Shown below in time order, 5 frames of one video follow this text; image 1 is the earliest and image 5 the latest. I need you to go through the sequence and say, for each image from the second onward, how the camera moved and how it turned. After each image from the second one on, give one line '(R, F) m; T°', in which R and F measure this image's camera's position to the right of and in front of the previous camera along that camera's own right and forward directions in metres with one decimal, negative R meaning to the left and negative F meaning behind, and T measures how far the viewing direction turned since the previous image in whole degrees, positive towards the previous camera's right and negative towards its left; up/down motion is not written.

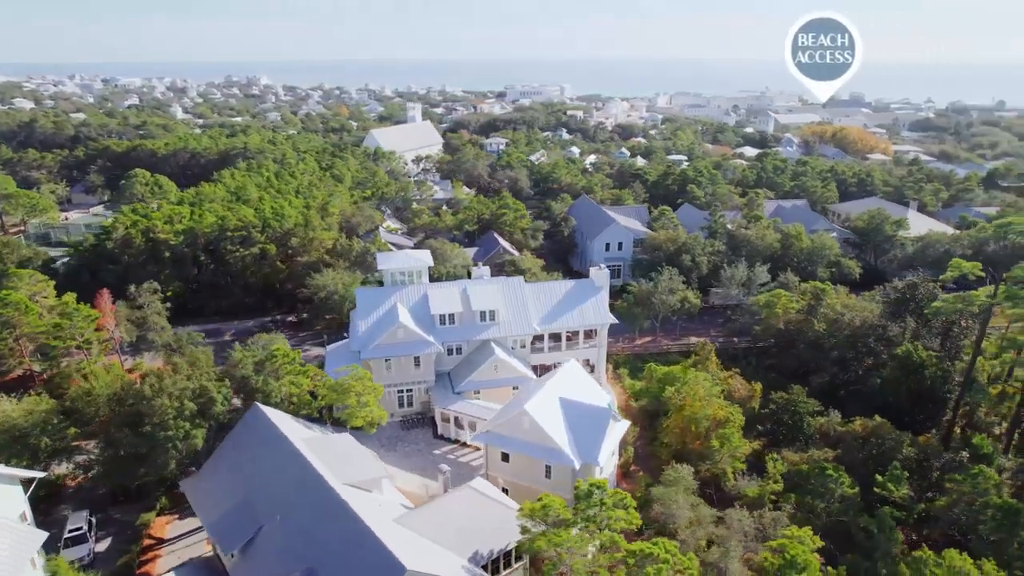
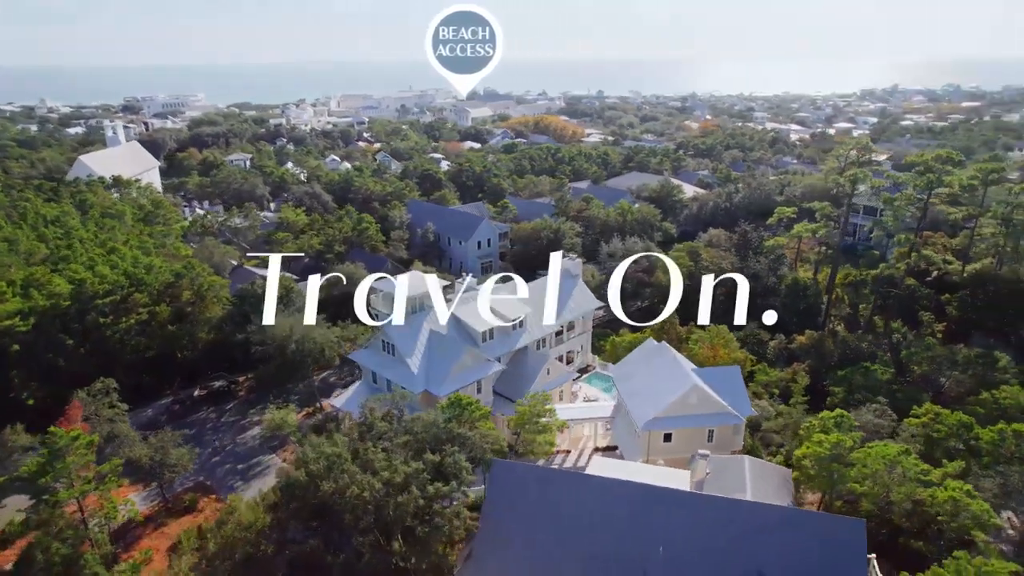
(-16.3, +4.9) m; +31°
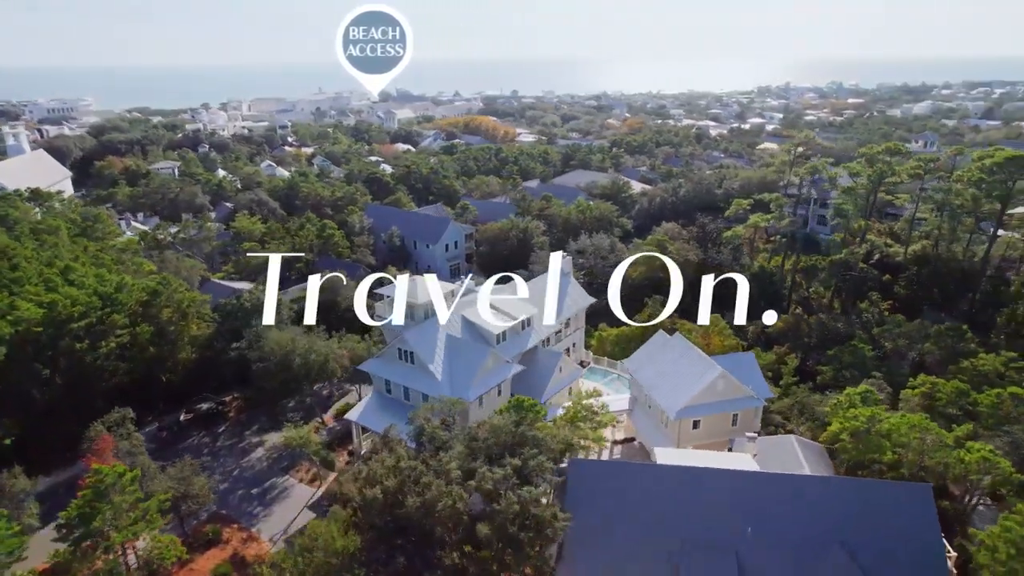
(-4.3, +0.4) m; +8°
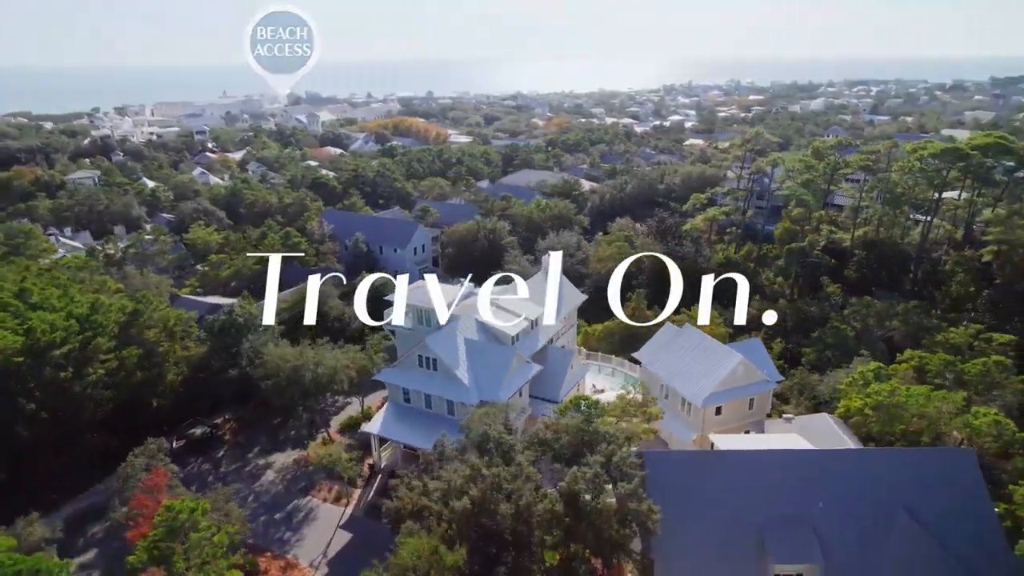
(-4.3, +0.4) m; +8°
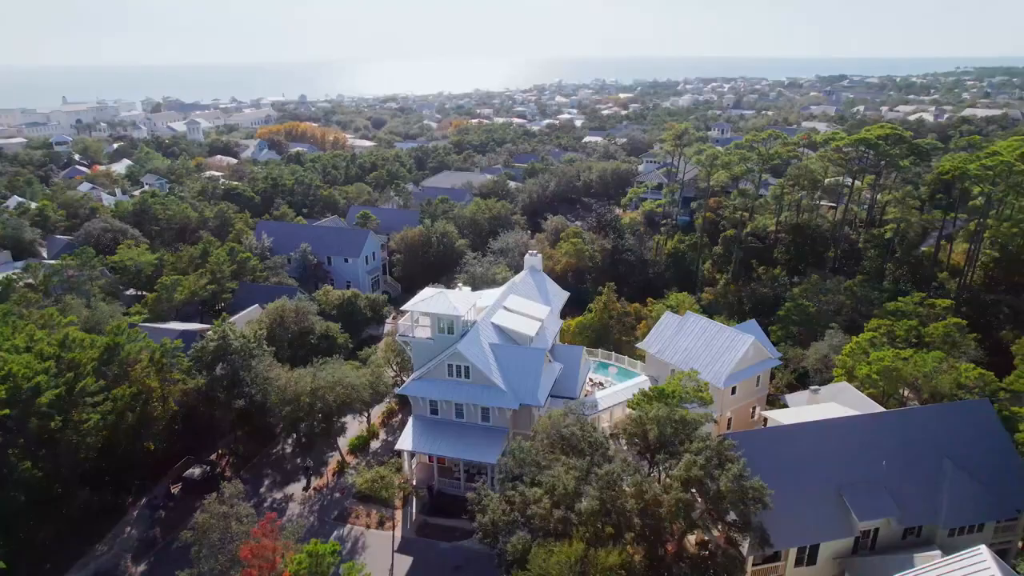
(-5.9, +0.7) m; +11°
